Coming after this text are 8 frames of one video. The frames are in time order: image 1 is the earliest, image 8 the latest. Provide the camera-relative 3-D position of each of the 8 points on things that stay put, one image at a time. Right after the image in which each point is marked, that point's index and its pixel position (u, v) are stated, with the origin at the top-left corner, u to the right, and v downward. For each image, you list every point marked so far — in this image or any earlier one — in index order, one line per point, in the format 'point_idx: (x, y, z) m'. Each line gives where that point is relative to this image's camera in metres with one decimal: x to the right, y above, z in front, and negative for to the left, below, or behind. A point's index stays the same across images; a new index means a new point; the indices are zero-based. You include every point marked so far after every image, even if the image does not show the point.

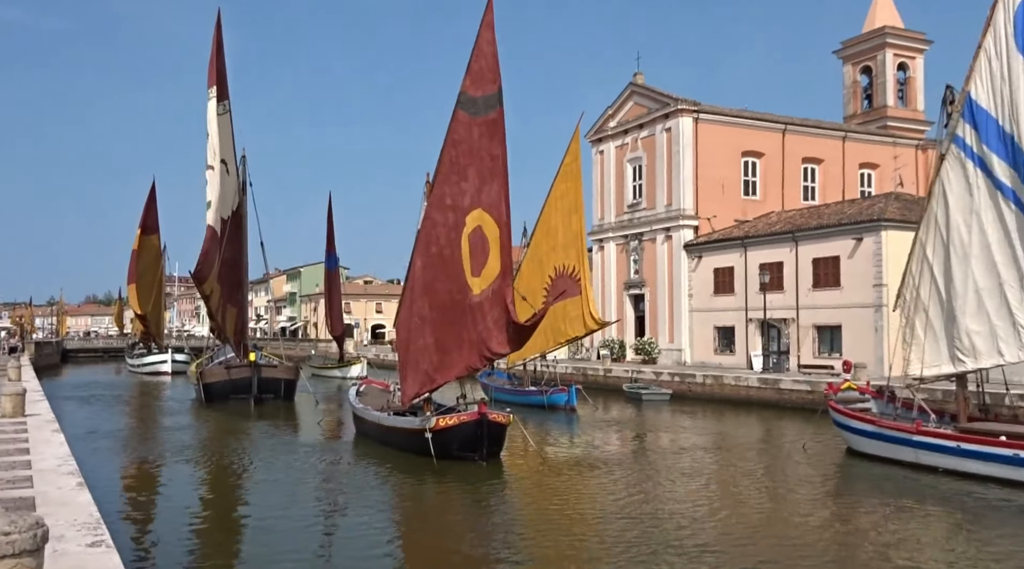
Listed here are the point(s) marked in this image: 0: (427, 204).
0: (-1.6, +1.6, +18.8) m
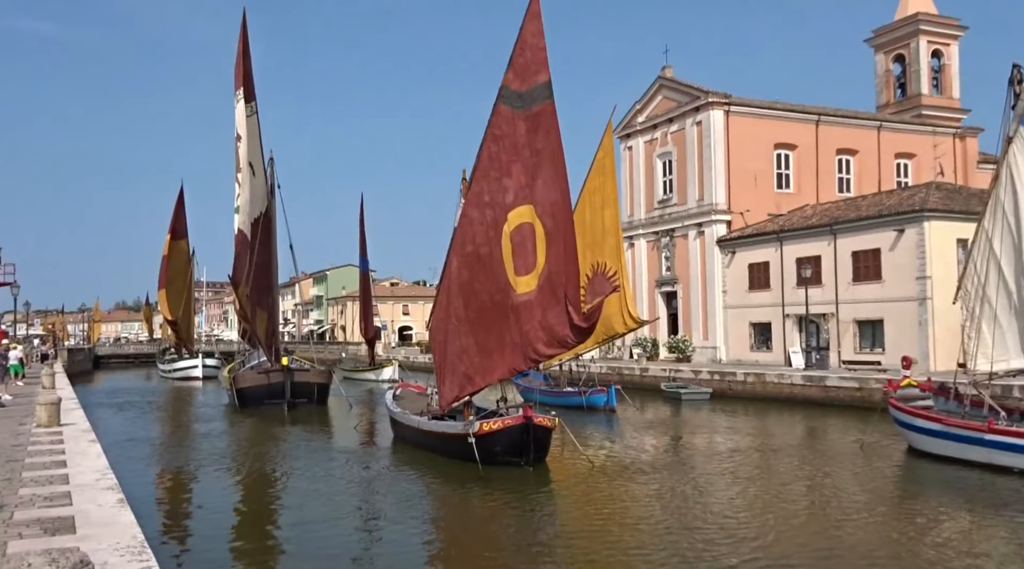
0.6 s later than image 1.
0: (-0.9, +1.6, +18.3) m
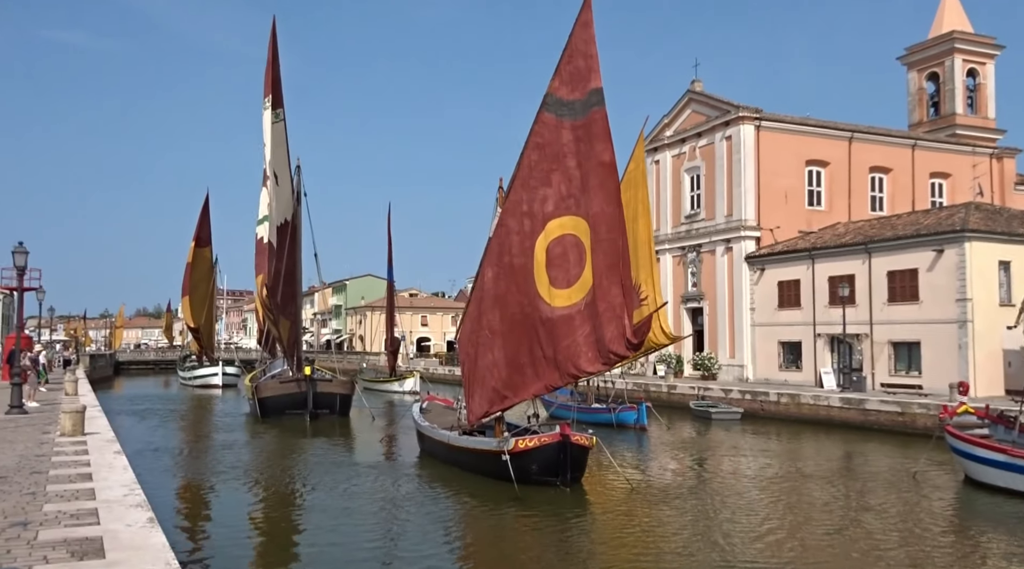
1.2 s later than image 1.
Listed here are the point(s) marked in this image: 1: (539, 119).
0: (-0.2, +1.4, +17.7) m
1: (+0.6, +3.0, +17.2) m
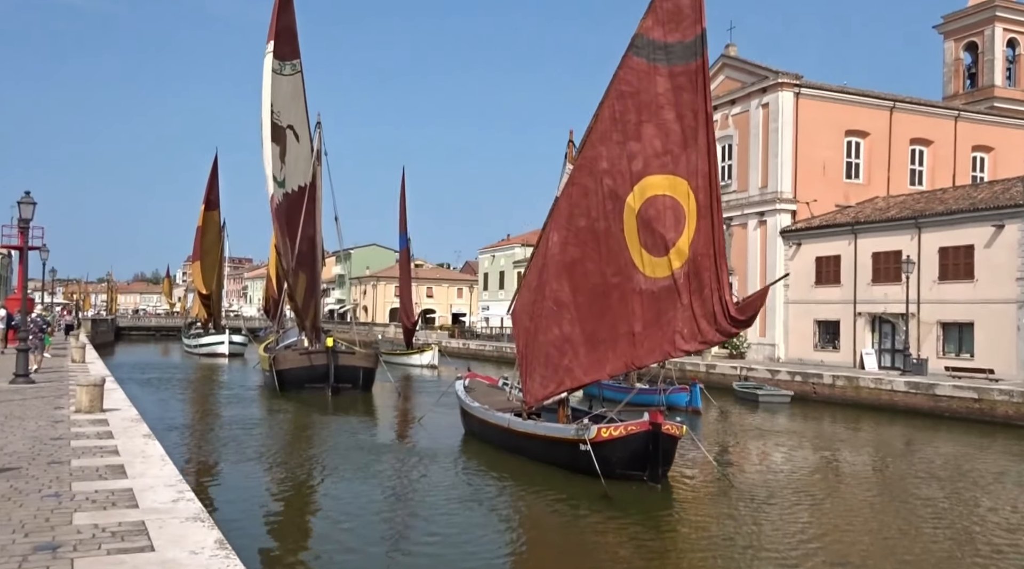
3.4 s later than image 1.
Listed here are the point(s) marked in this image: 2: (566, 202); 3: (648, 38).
0: (+1.0, +2.0, +15.7) m
1: (+1.8, +3.5, +15.1) m
2: (+0.9, +1.4, +16.0) m
3: (+2.1, +3.9, +14.9) m
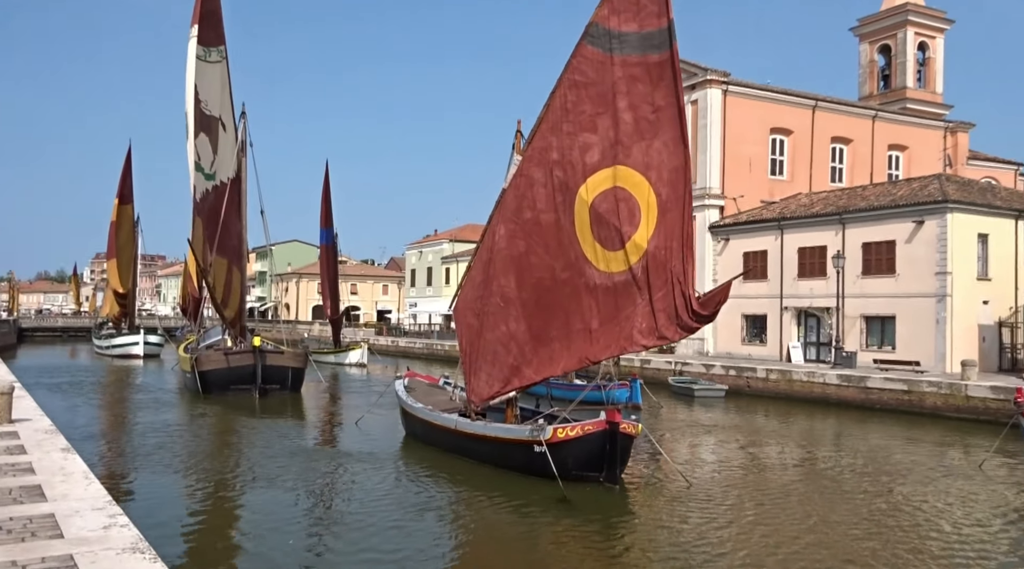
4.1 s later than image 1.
0: (+0.1, +2.0, +15.3) m
1: (+1.0, +3.6, +14.8) m
2: (0.0, +1.5, +15.5) m
3: (+1.3, +3.9, +14.6) m
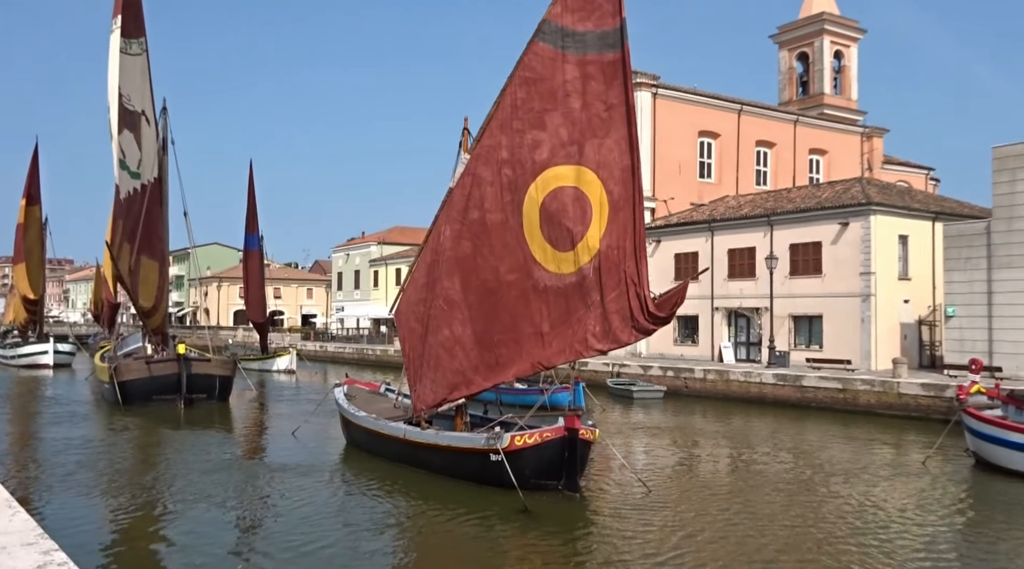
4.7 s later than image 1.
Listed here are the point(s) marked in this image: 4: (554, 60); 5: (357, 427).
0: (-0.6, +2.0, +15.0) m
1: (+0.2, +3.5, +14.6) m
2: (-0.8, +1.4, +15.3) m
3: (+0.6, +3.9, +14.4) m
4: (+0.6, +3.4, +14.6) m
5: (-2.9, -2.6, +17.7) m
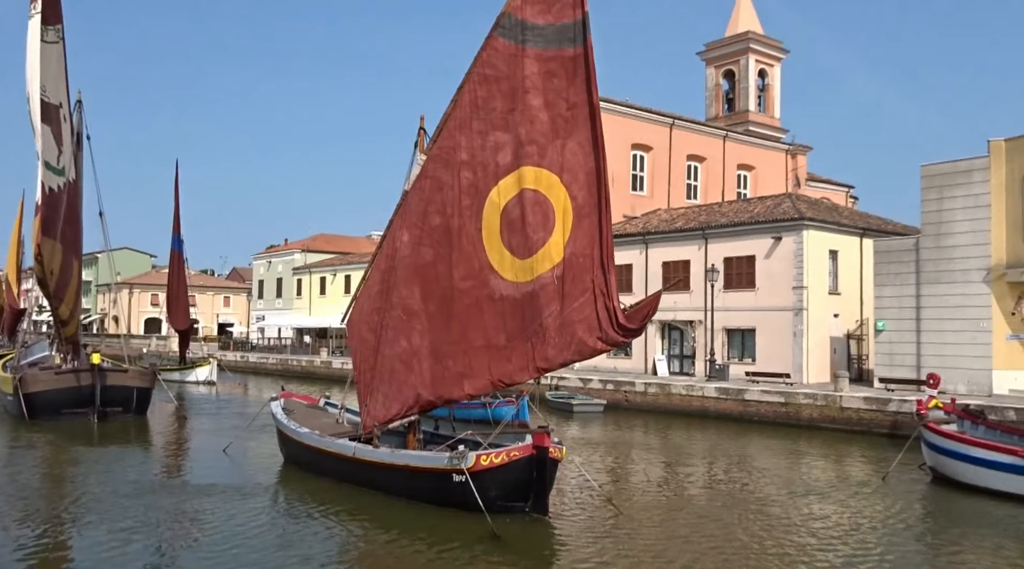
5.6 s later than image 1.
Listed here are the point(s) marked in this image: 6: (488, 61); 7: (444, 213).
0: (-1.2, +1.8, +14.3) m
1: (-0.3, +3.4, +13.9) m
2: (-1.4, +1.3, +14.5) m
3: (0.0, +3.8, +13.8) m
4: (0.0, +3.2, +14.0) m
5: (-3.7, -2.7, +16.7) m
6: (-0.4, +3.2, +14.0) m
7: (-1.0, +1.0, +14.3) m
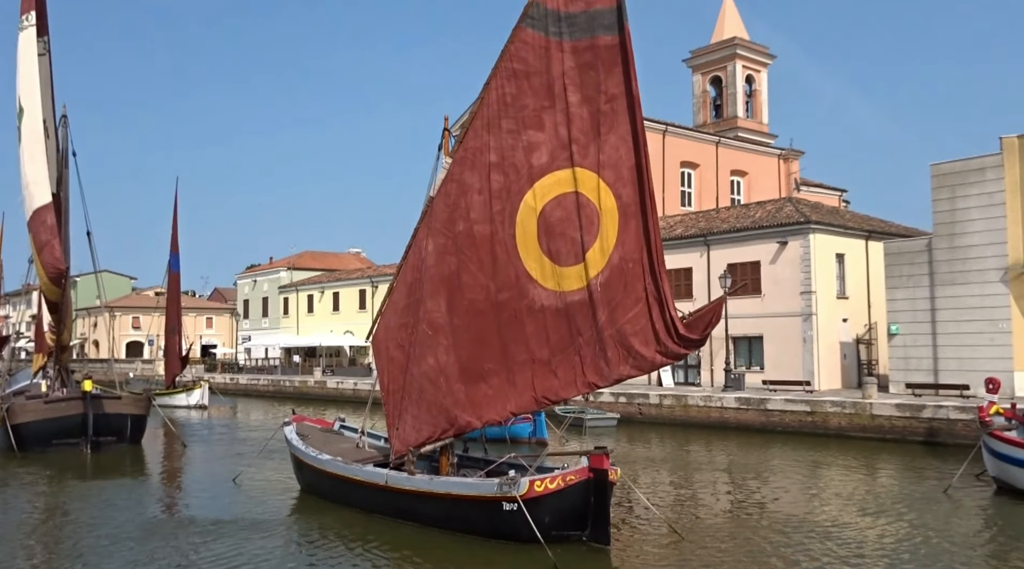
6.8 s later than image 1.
0: (-0.8, +1.7, +13.3) m
1: (+0.1, +3.2, +13.0) m
2: (-1.0, +1.1, +13.5) m
3: (+0.5, +3.6, +12.9) m
4: (+0.5, +3.1, +13.1) m
5: (-3.2, -3.0, +15.6) m
6: (+0.1, +3.0, +13.0) m
7: (-0.5, +0.8, +13.3) m
